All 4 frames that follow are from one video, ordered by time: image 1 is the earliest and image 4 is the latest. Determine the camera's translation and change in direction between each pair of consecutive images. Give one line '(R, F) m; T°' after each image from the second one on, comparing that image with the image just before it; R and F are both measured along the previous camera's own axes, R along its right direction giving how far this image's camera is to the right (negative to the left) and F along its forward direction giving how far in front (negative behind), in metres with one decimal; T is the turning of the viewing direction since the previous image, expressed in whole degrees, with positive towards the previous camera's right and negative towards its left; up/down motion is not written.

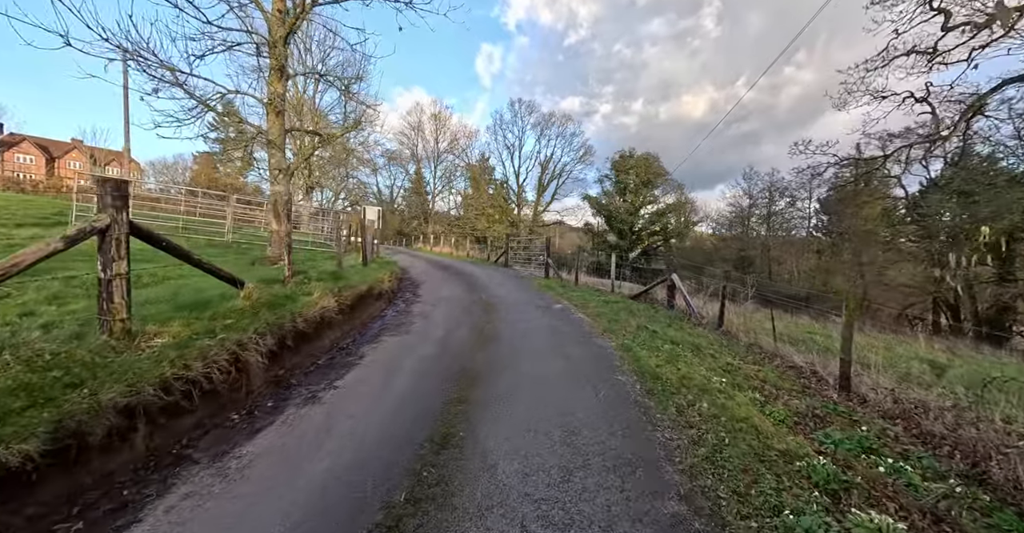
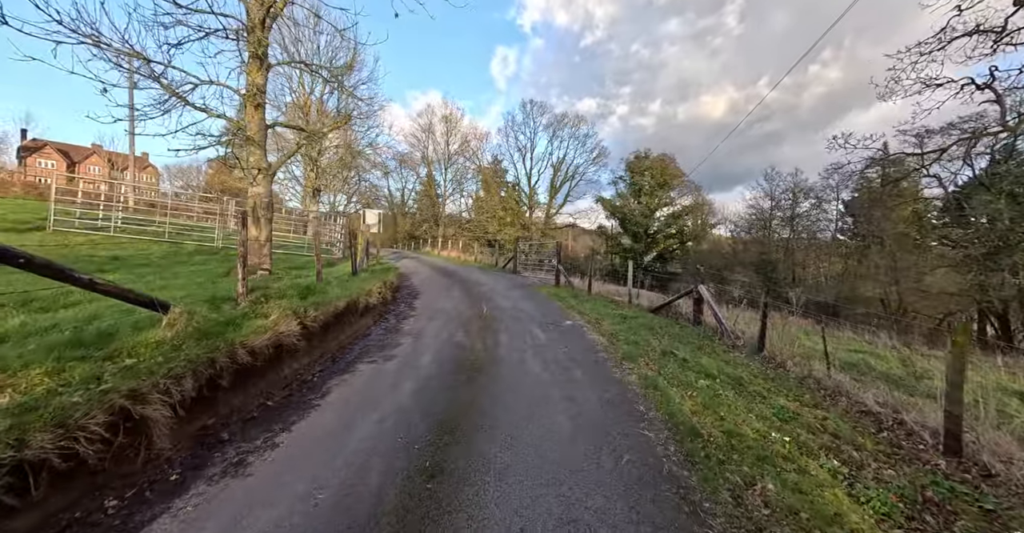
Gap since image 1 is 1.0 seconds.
(+0.2, +1.1) m; -2°
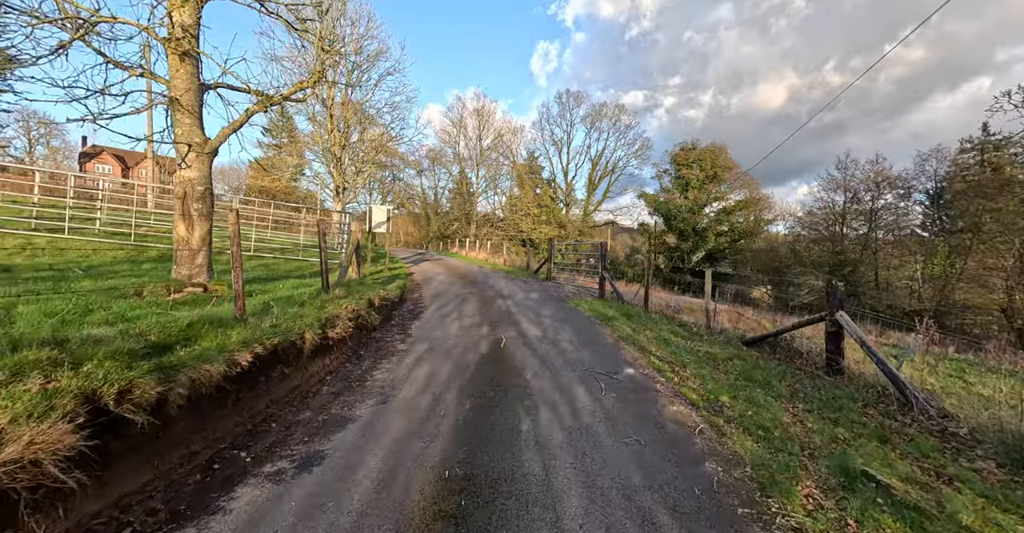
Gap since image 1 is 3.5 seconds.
(+0.1, +3.0) m; -6°
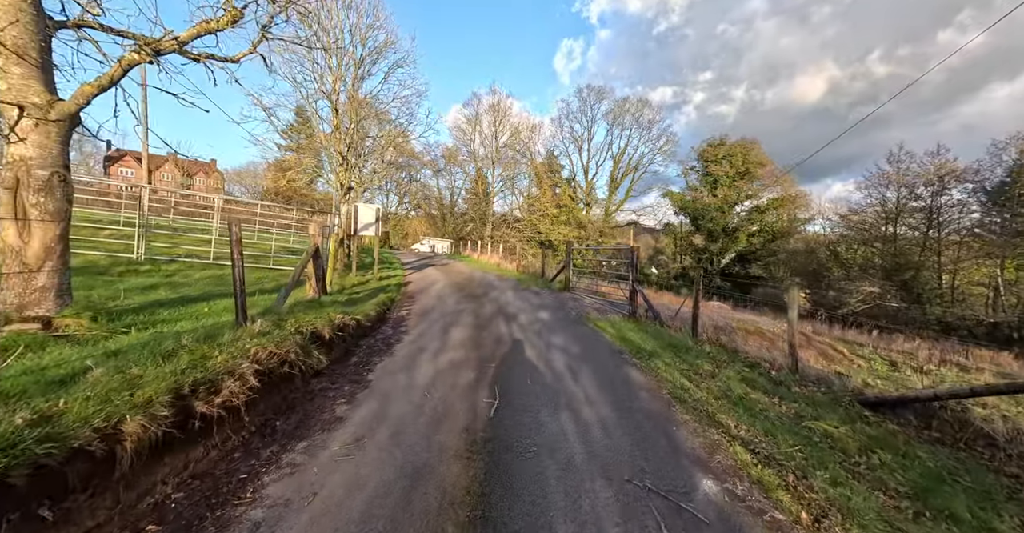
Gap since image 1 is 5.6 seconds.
(+0.3, +2.5) m; -3°
